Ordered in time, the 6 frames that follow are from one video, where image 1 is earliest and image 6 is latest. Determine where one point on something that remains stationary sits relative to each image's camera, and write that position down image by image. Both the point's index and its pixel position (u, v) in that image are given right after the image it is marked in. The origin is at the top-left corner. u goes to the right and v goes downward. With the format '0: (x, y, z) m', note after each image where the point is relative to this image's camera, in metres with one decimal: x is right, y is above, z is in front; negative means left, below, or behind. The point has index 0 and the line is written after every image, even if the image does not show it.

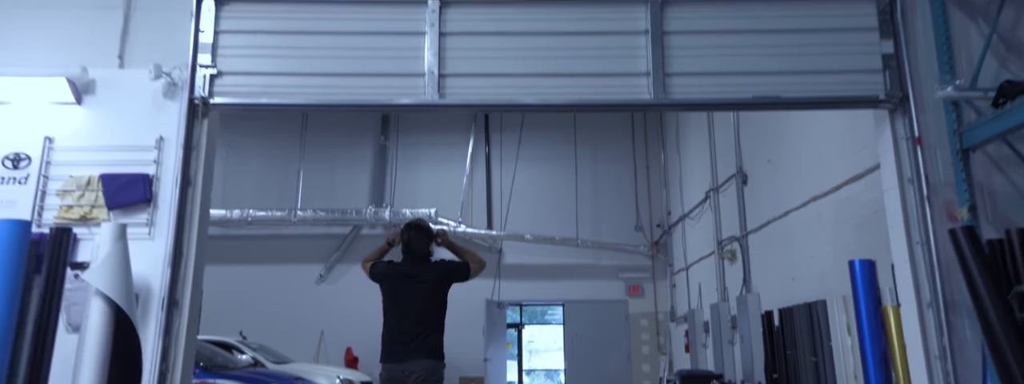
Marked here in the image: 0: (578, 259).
0: (+1.0, -0.9, +12.0) m
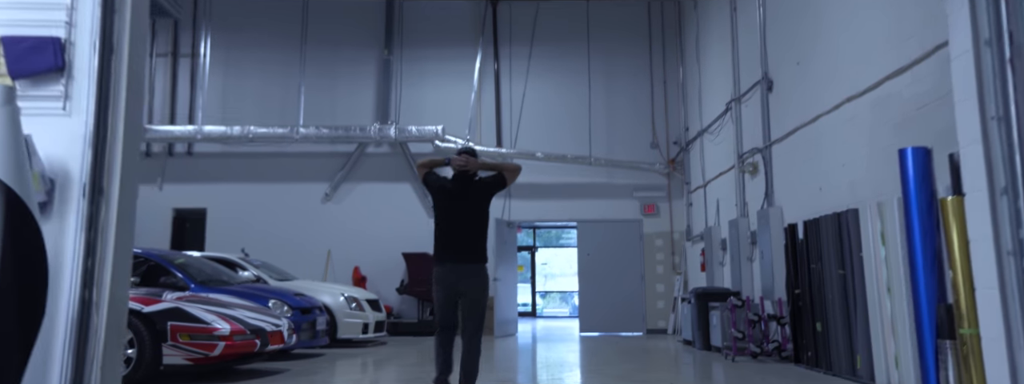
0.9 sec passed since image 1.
0: (+1.2, +0.2, +11.6) m
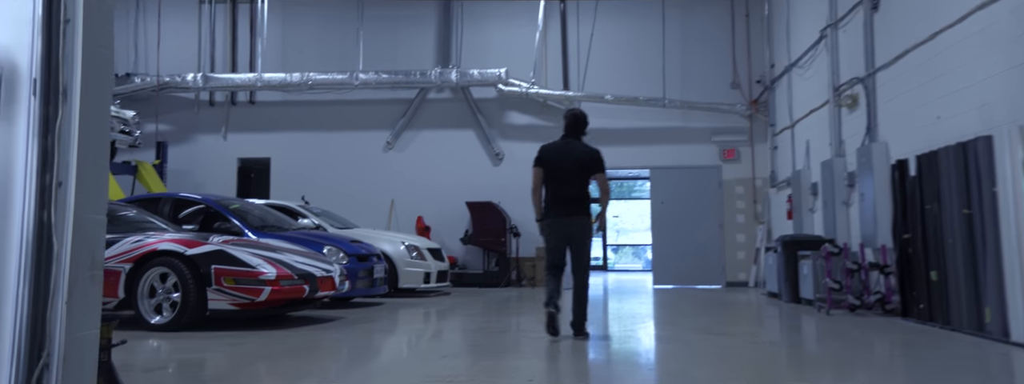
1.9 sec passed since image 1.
0: (+2.1, +1.0, +11.0) m
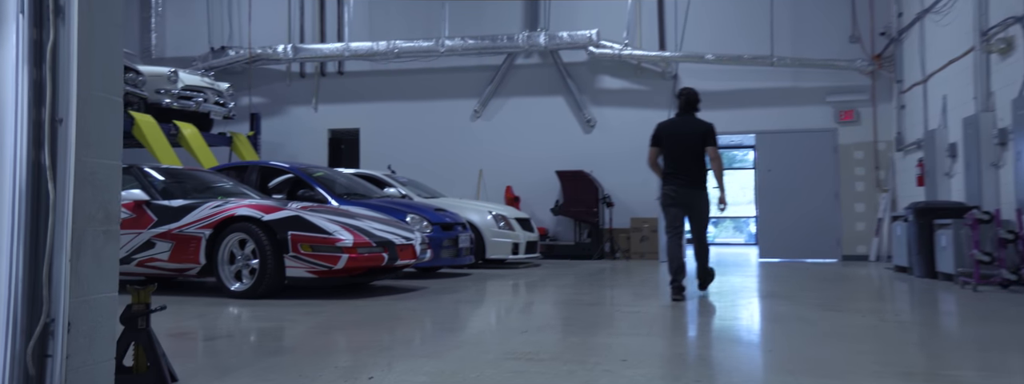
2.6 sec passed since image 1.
0: (+3.3, +1.4, +10.1) m
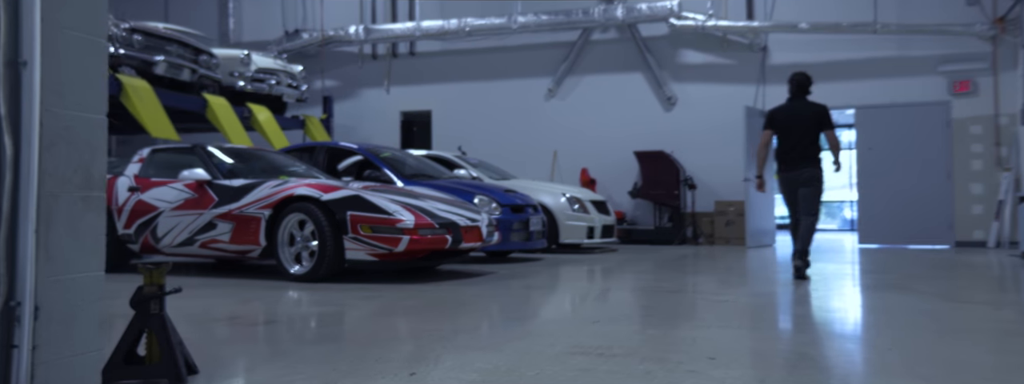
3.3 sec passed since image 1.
0: (+4.2, +1.6, +9.3) m
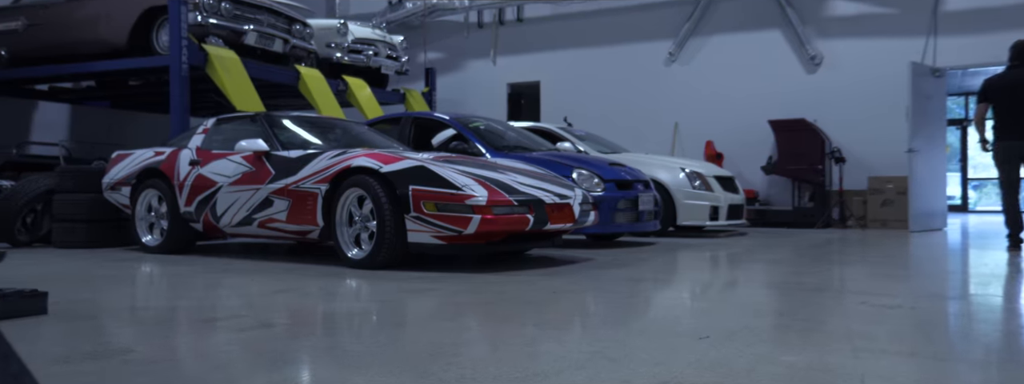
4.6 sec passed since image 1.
0: (+5.3, +1.8, +7.5) m
